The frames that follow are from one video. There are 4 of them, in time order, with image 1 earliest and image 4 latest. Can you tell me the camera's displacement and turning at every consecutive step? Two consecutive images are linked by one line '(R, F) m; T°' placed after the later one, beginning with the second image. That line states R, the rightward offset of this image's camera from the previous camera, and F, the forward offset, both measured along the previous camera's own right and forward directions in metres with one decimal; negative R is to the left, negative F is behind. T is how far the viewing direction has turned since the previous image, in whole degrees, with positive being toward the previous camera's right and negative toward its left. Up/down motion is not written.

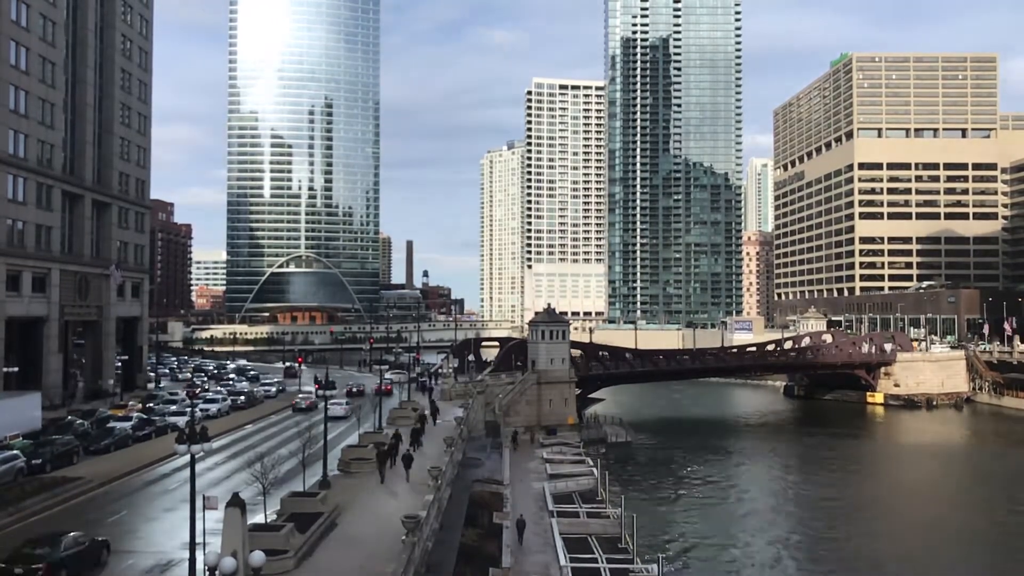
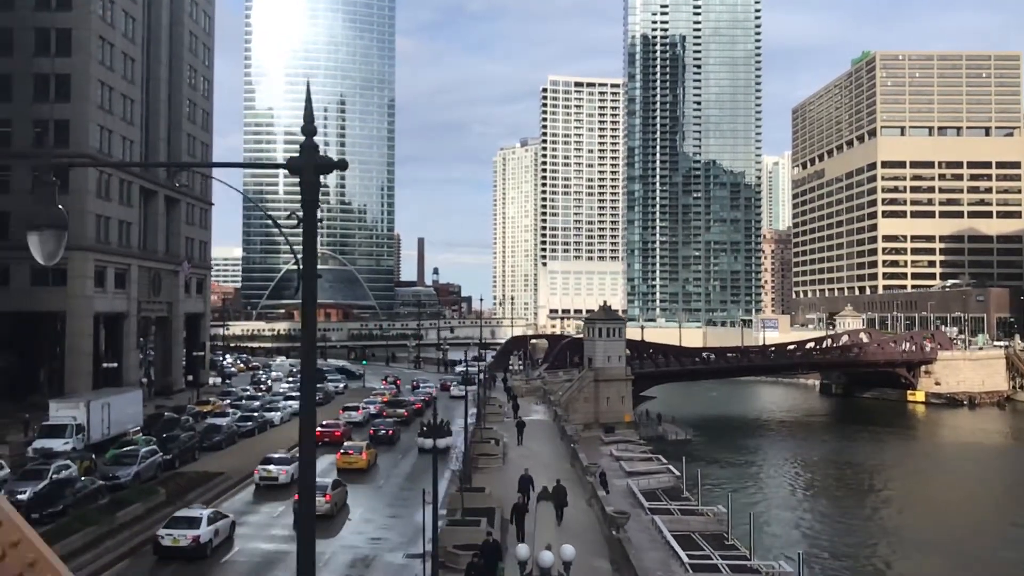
(-4.1, 0.0) m; 0°
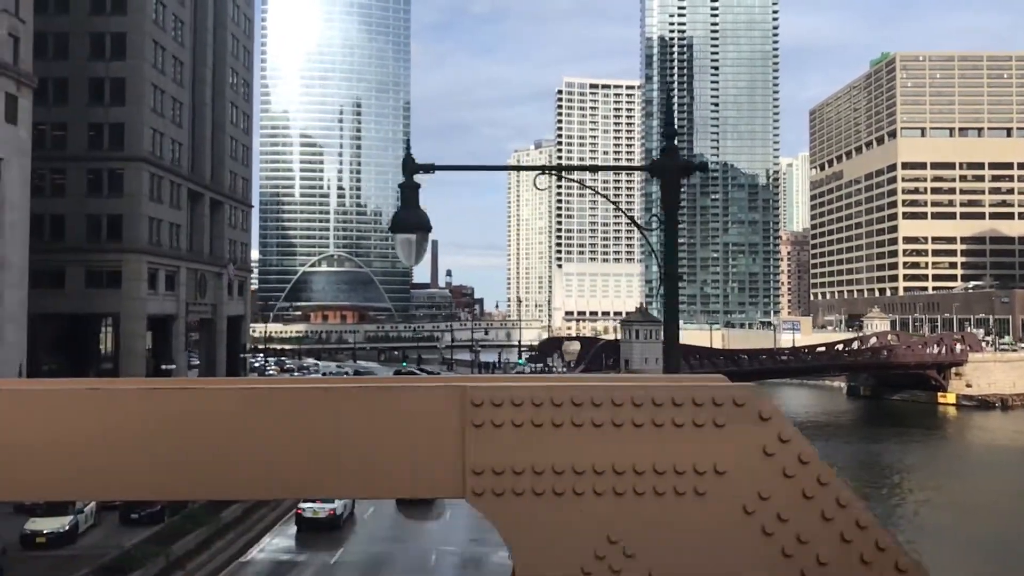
(-2.1, -0.1) m; -1°
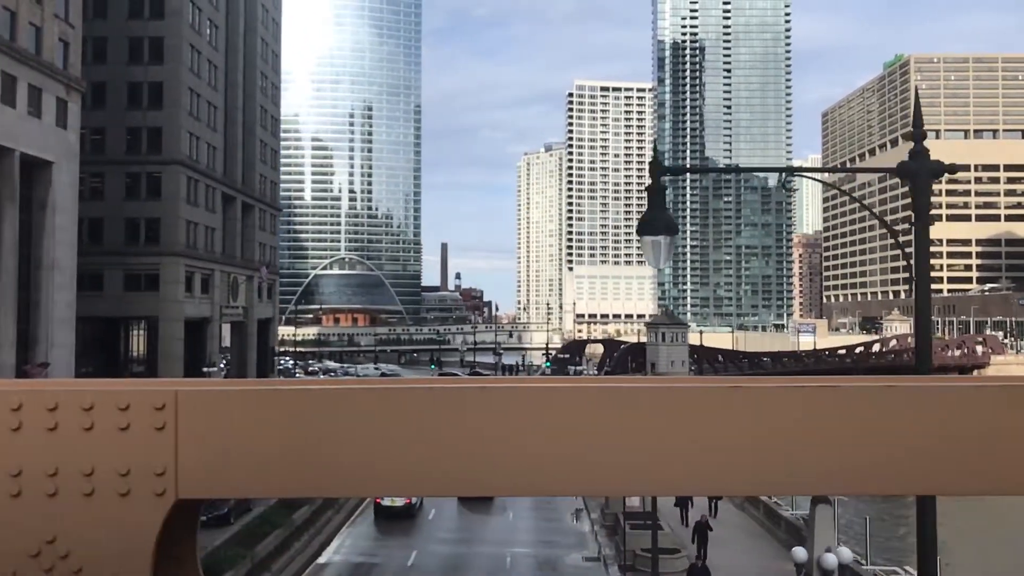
(-1.4, -0.1) m; 0°
